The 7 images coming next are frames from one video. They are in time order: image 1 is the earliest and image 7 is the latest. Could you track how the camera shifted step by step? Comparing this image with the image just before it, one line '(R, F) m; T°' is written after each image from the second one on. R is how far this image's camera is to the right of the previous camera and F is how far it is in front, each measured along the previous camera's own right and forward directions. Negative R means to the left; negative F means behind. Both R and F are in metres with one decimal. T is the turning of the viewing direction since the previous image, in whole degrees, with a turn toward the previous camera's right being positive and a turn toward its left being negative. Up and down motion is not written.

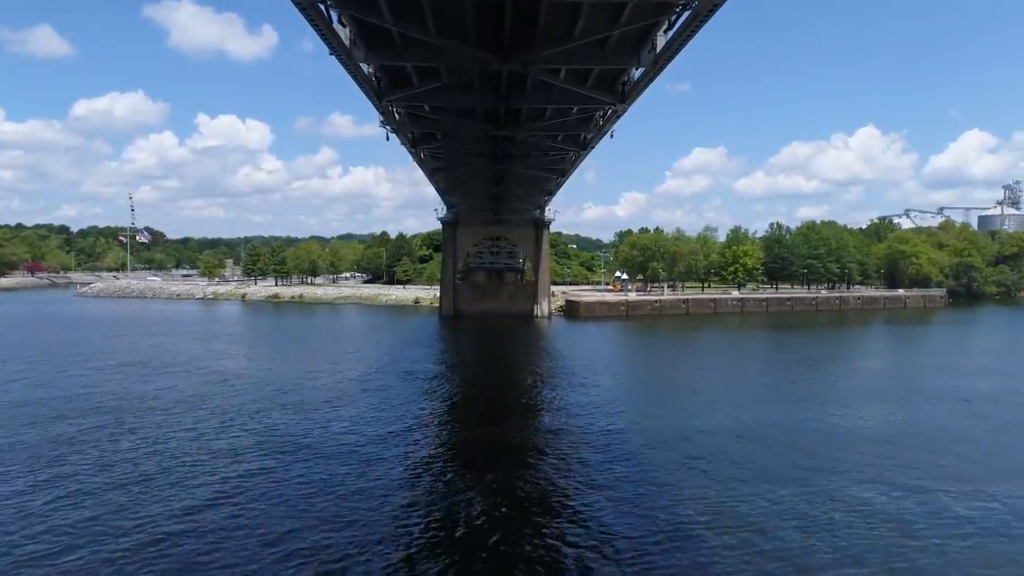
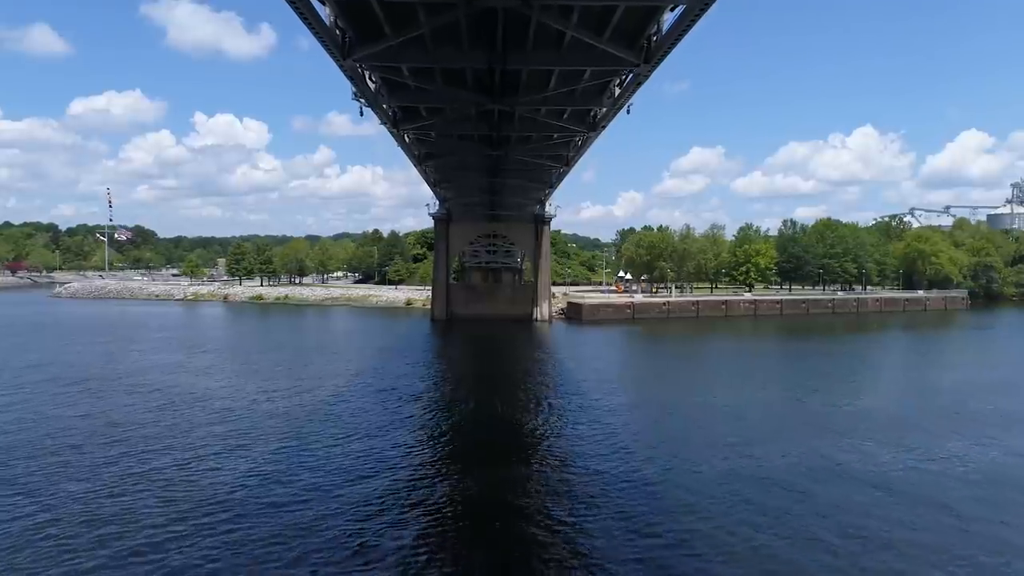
(0.0, +2.2) m; 0°
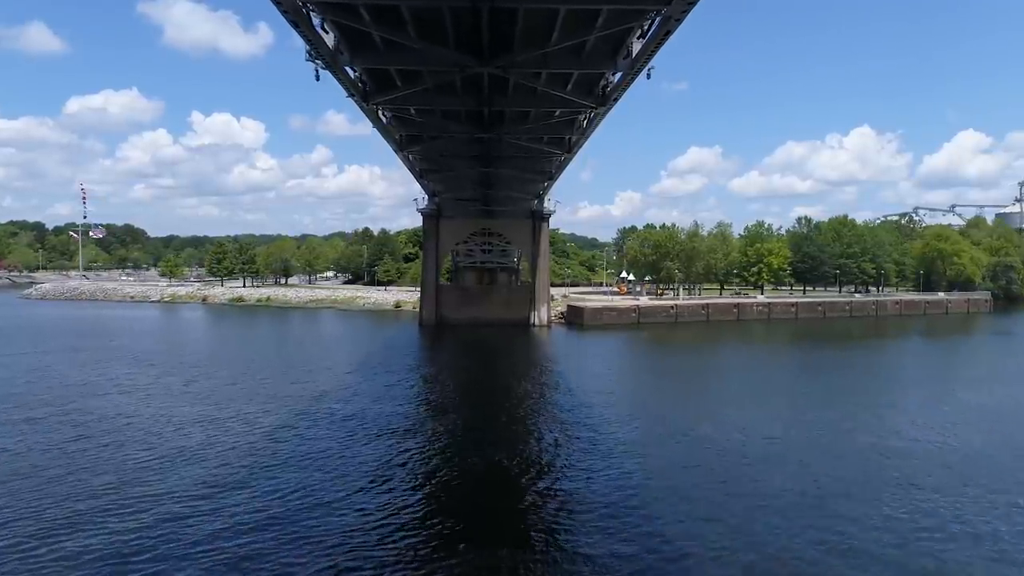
(+0.1, +2.2) m; 0°
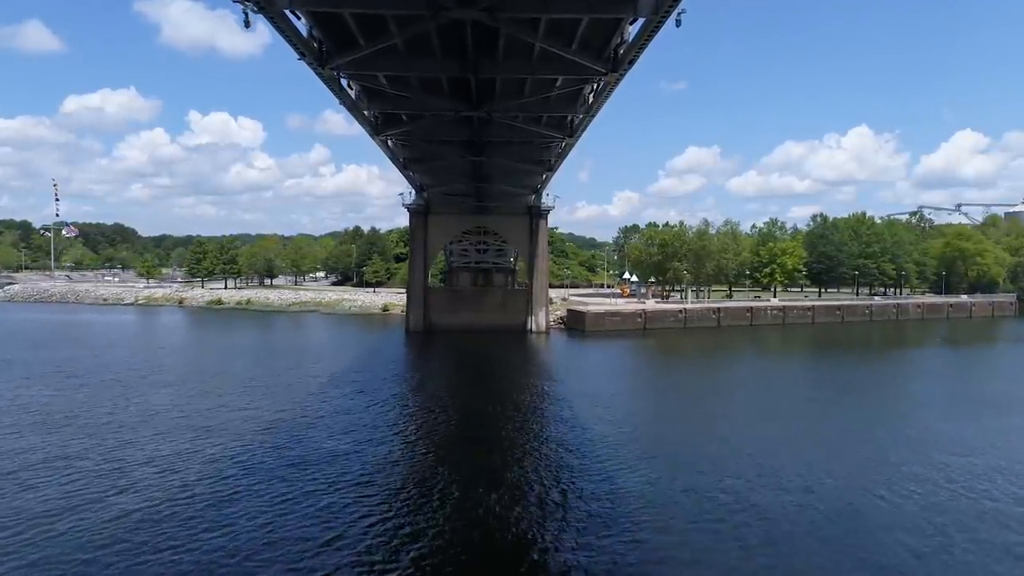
(+0.1, +2.2) m; 0°
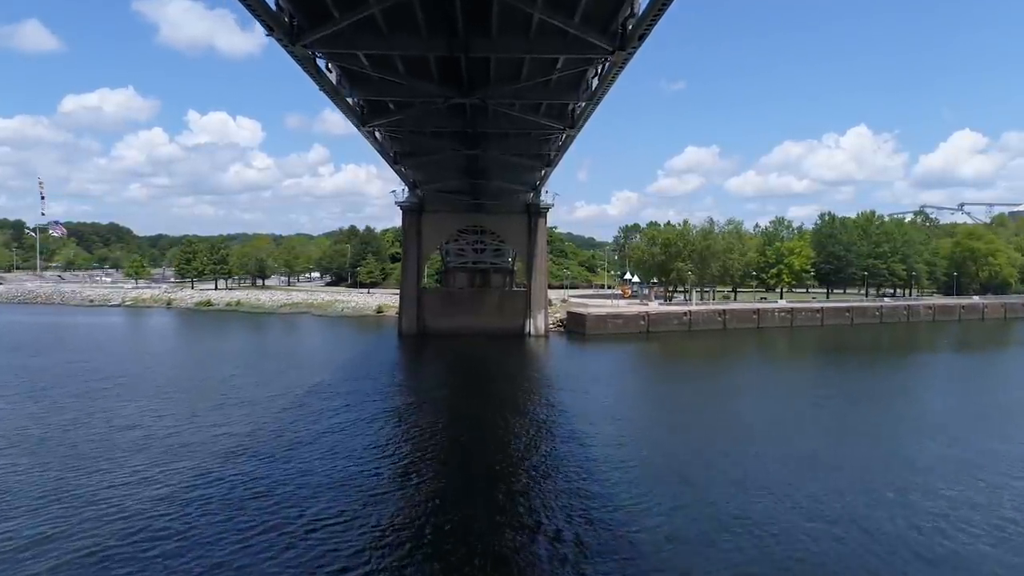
(0.0, +1.0) m; 0°
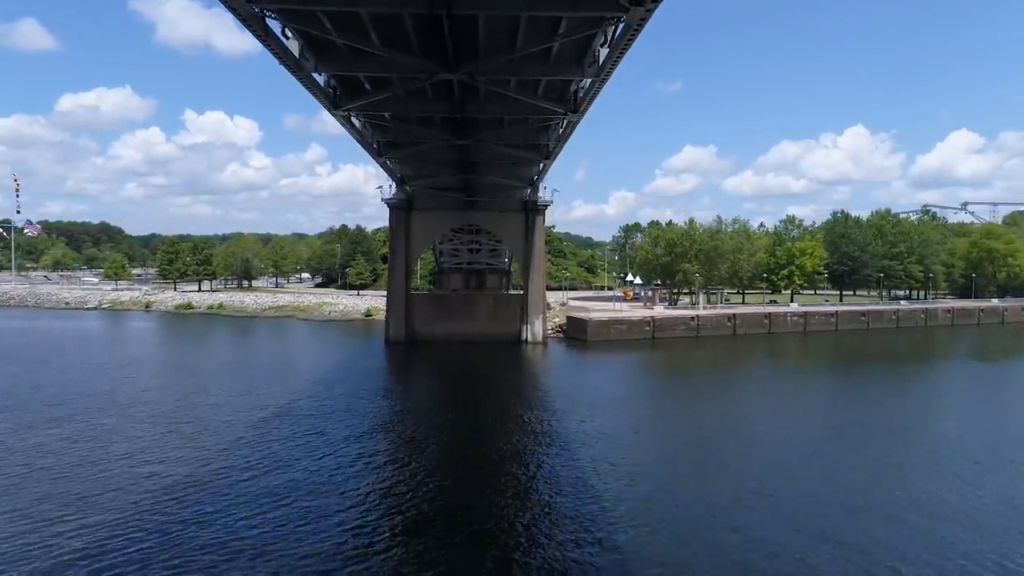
(+0.1, +1.6) m; 0°
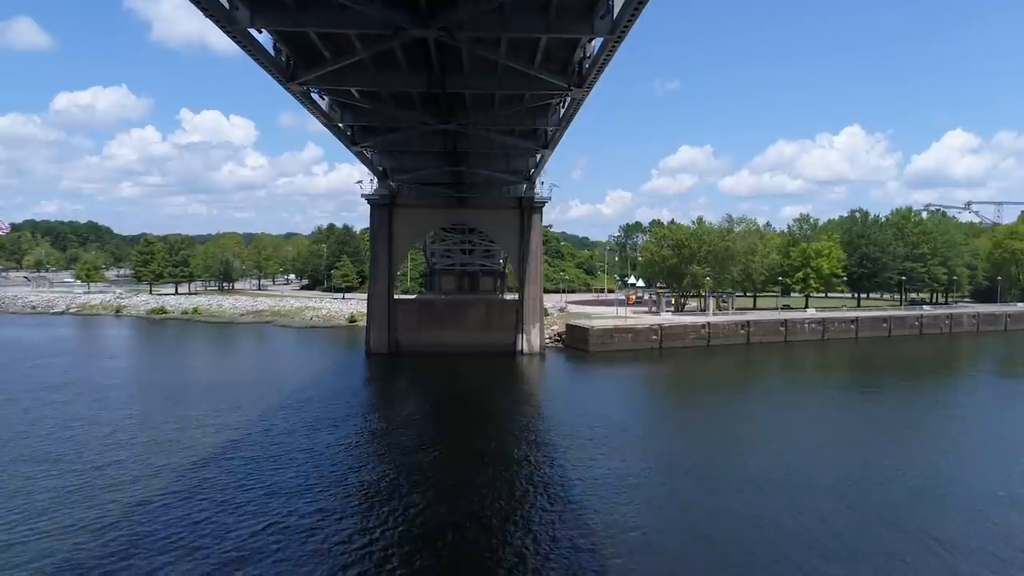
(+0.1, +2.0) m; 0°
